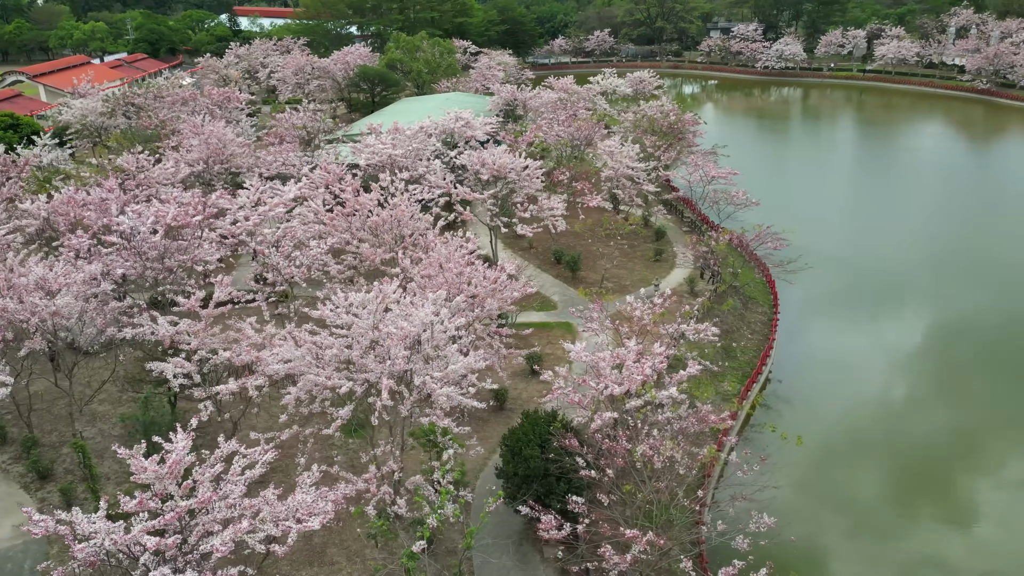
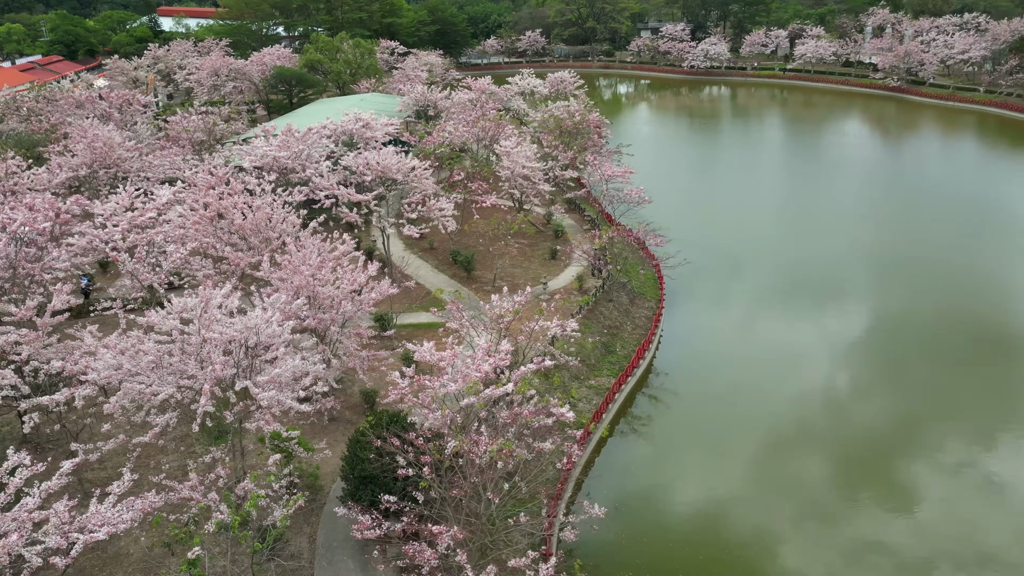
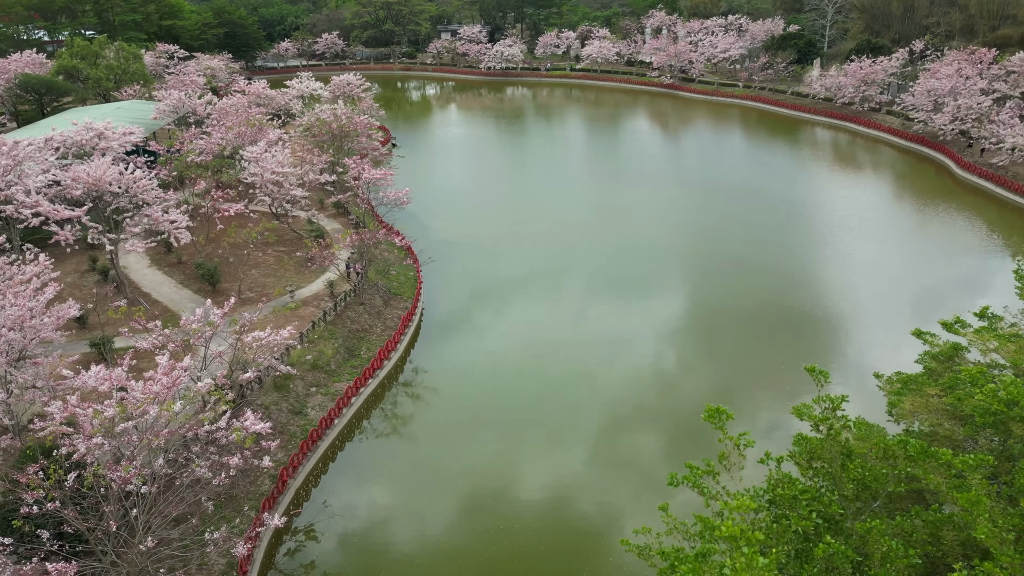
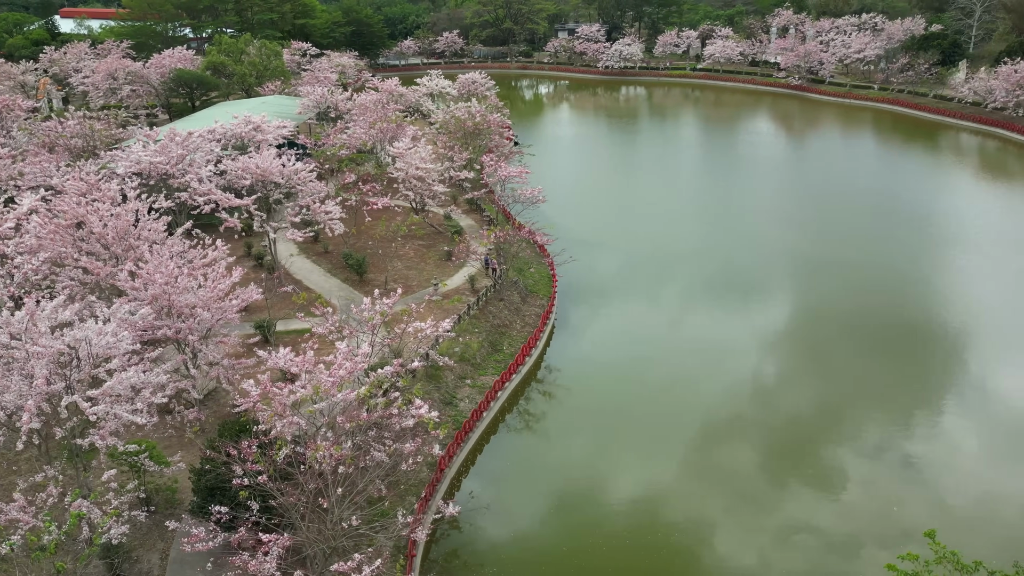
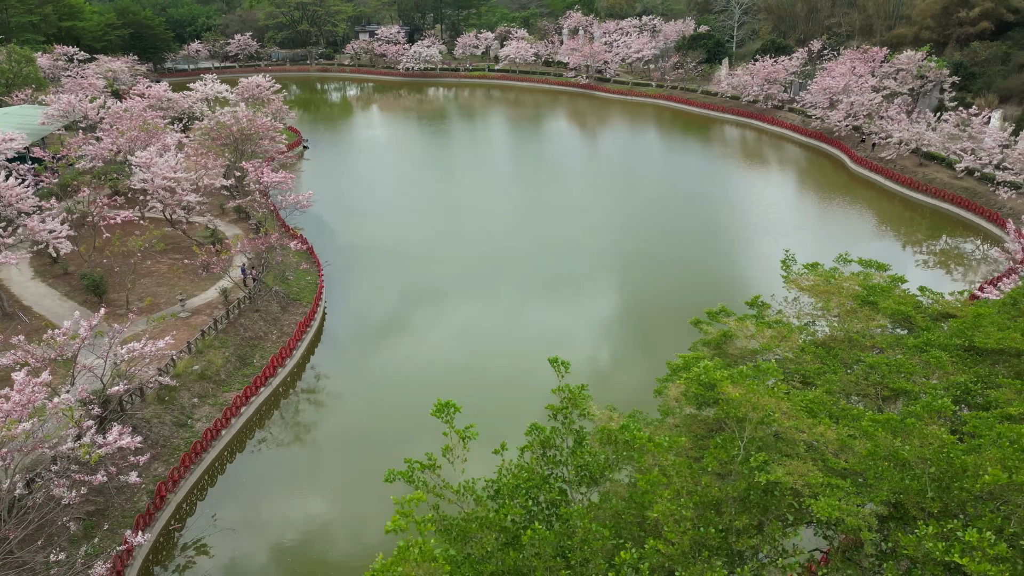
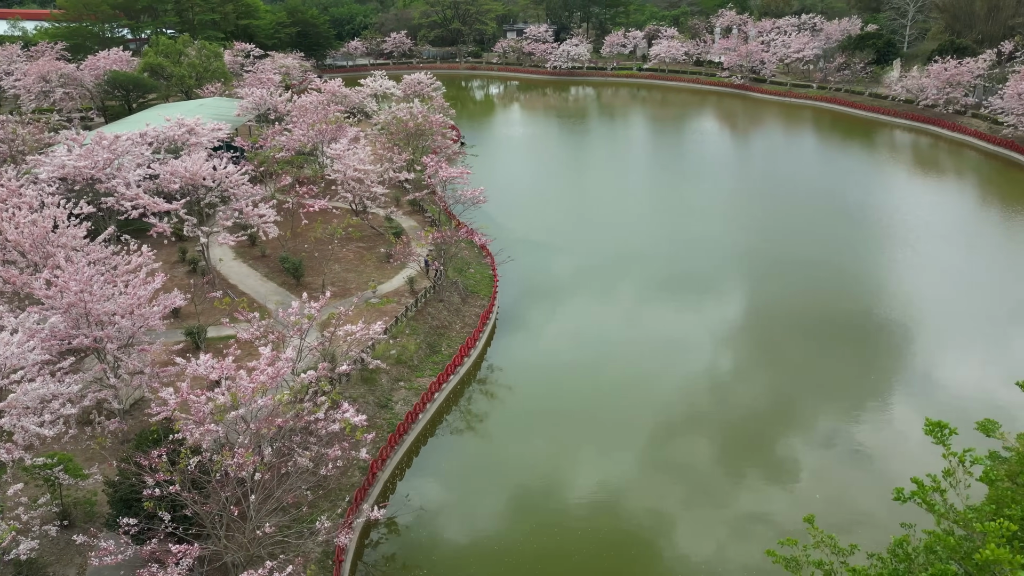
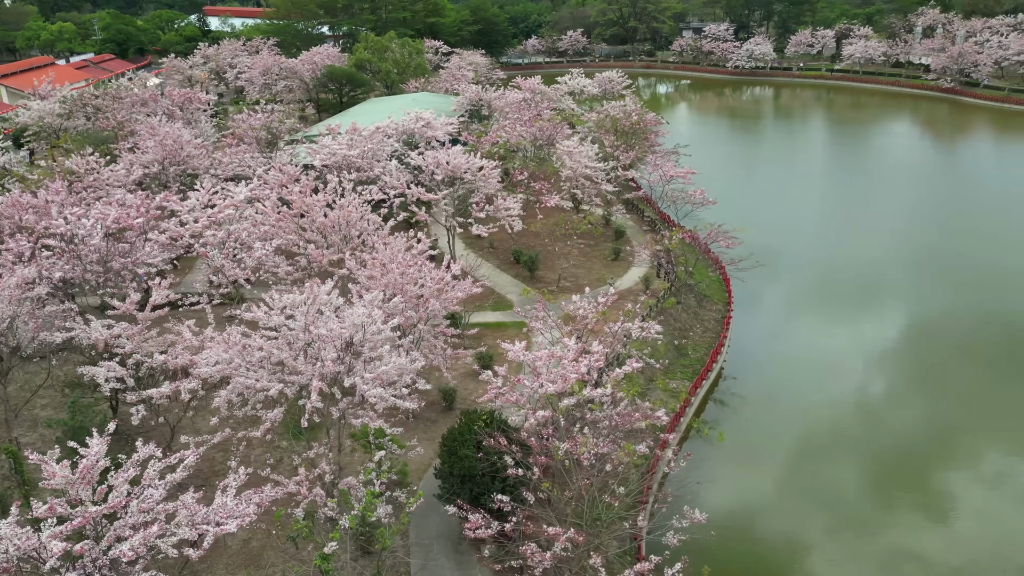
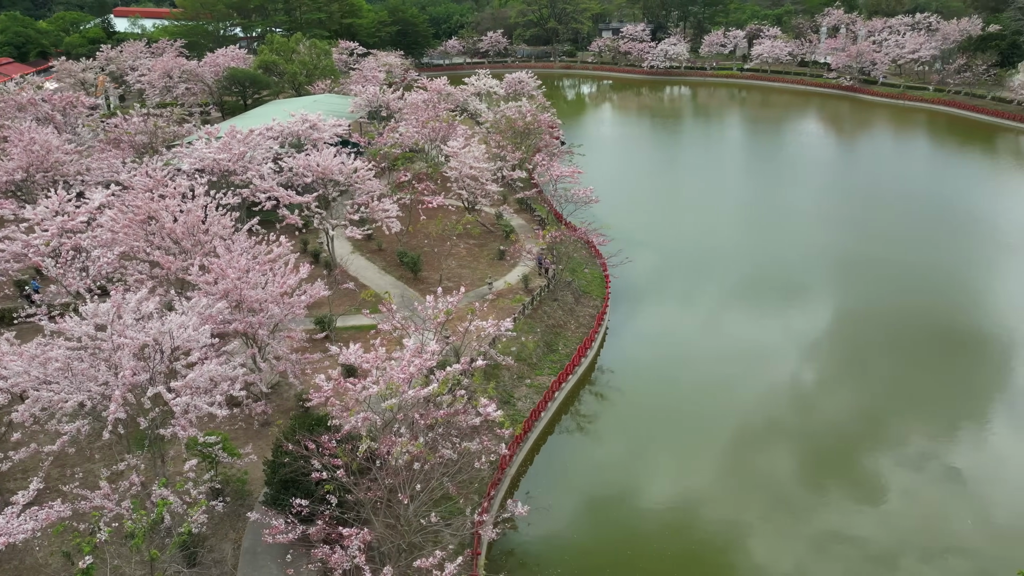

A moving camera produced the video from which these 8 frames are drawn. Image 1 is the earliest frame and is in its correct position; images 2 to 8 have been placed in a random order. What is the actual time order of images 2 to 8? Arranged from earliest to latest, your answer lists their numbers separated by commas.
7, 2, 8, 4, 6, 3, 5
